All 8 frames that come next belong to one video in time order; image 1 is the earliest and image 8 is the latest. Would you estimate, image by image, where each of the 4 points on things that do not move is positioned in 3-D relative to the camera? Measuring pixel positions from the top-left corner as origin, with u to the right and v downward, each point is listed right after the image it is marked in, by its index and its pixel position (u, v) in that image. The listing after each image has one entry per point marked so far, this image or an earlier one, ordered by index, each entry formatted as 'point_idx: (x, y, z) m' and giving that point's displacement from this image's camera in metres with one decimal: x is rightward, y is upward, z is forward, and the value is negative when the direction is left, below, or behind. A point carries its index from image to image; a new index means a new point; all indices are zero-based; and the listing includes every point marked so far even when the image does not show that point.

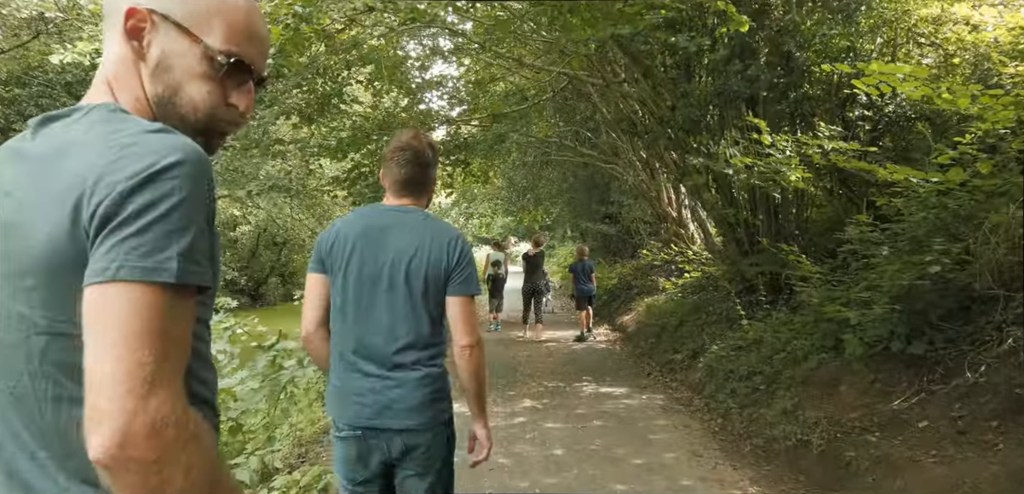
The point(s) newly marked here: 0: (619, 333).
0: (+2.1, -1.7, +11.4) m
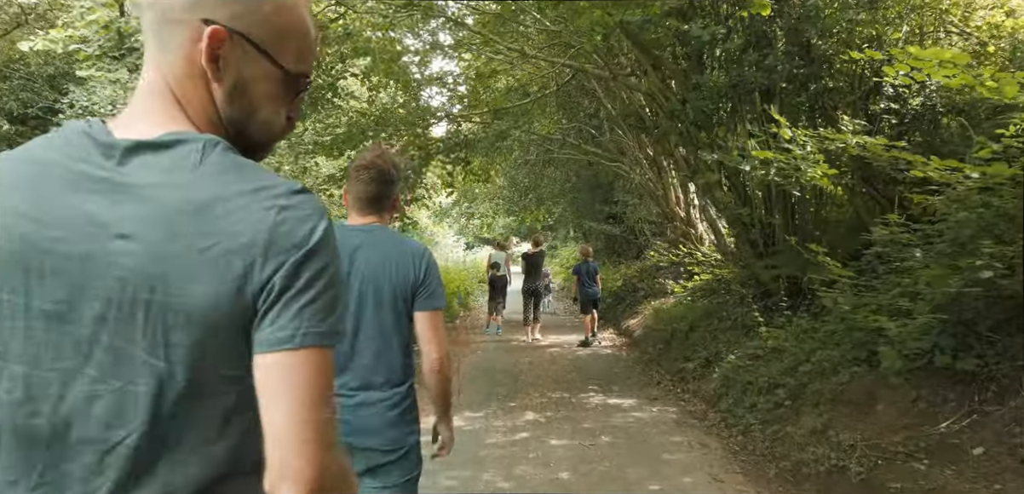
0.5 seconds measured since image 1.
0: (+2.1, -1.7, +11.0) m
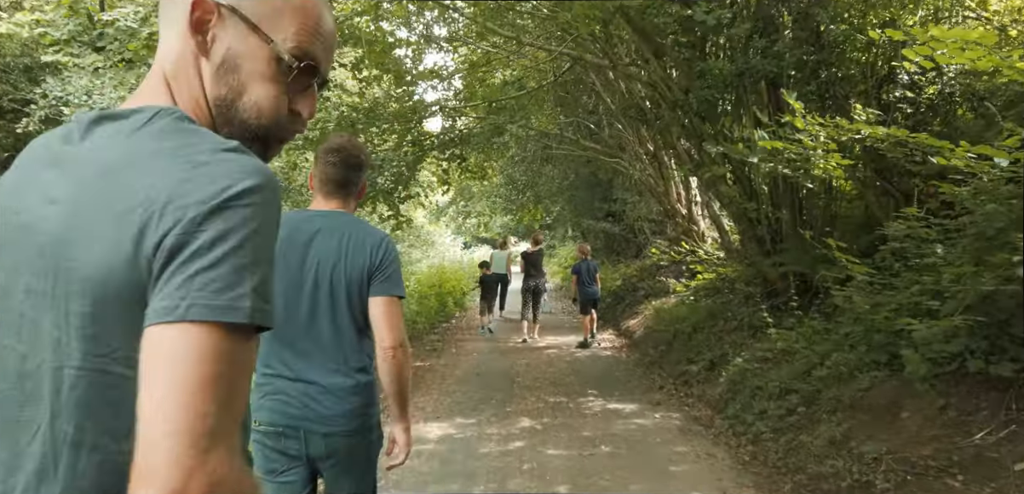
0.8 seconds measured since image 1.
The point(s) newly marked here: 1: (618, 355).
0: (+2.1, -1.6, +10.7) m
1: (+1.7, -1.7, +9.2) m
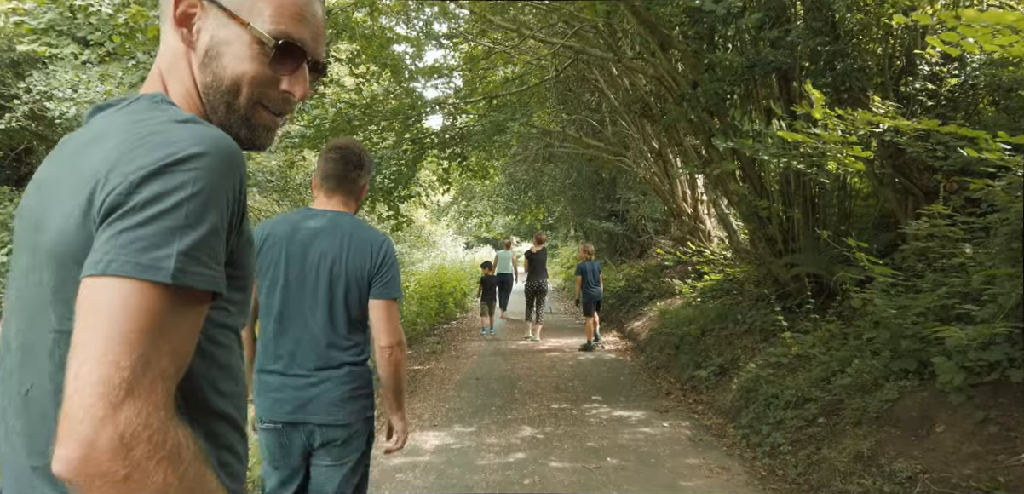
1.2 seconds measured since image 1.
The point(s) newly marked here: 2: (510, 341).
0: (+2.1, -1.6, +10.4) m
1: (+1.7, -1.7, +8.9) m
2: (0.0, -1.8, +11.2) m
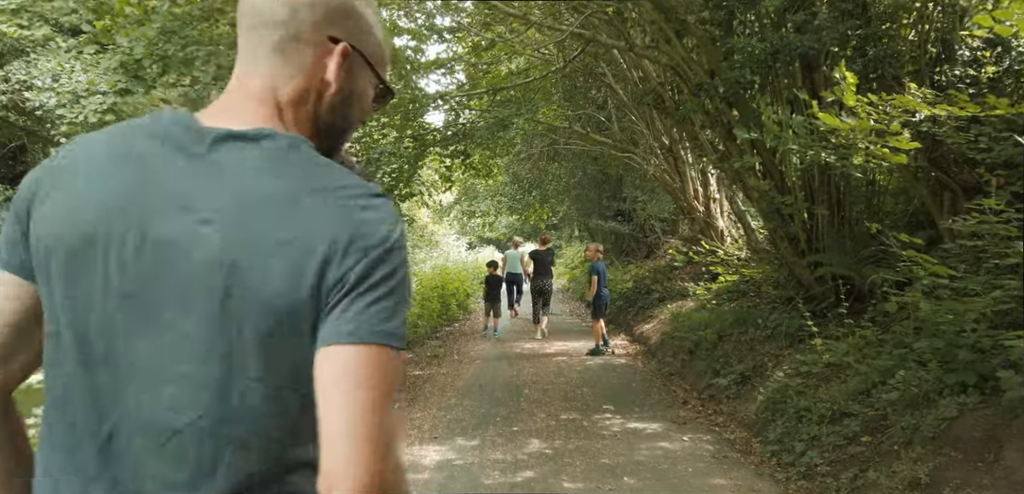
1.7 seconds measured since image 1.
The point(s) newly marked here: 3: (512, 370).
0: (+2.2, -1.6, +10.0) m
1: (+1.8, -1.7, +8.5) m
2: (0.0, -1.8, +10.8) m
3: (0.0, -1.8, +8.4) m
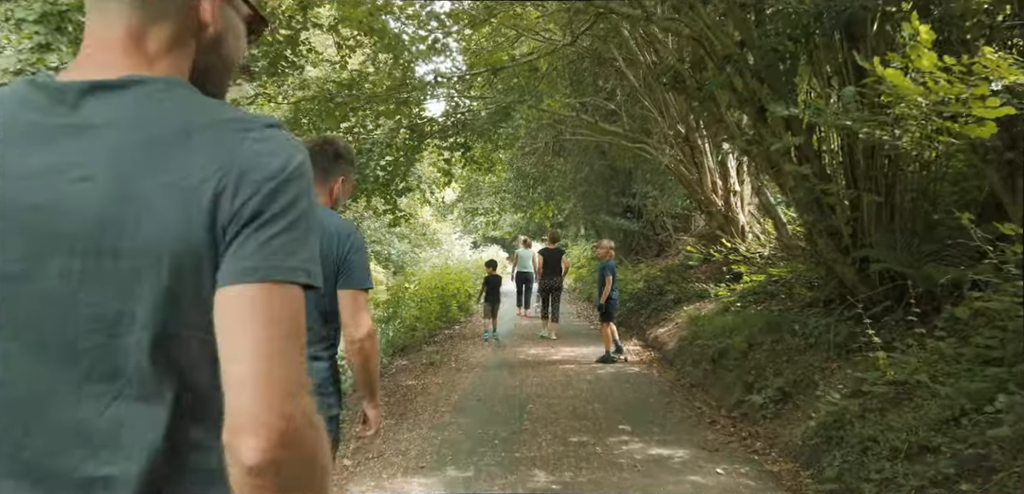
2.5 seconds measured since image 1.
0: (+2.2, -1.6, +9.1) m
1: (+1.8, -1.6, +7.7) m
2: (+0.1, -1.7, +10.0) m
3: (0.0, -1.7, +7.6) m
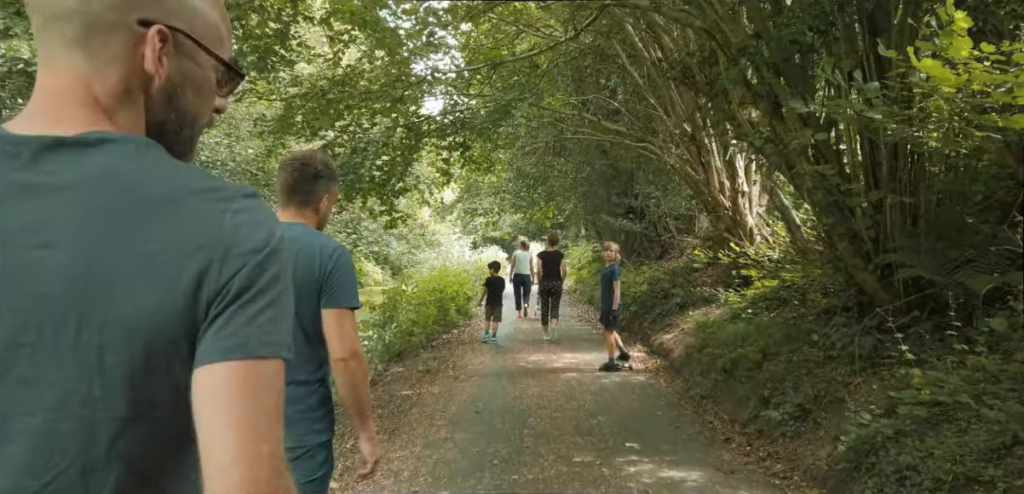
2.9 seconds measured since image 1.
0: (+2.2, -1.6, +8.8) m
1: (+1.8, -1.7, +7.4) m
2: (+0.1, -1.8, +9.6) m
3: (0.0, -1.8, +7.3) m
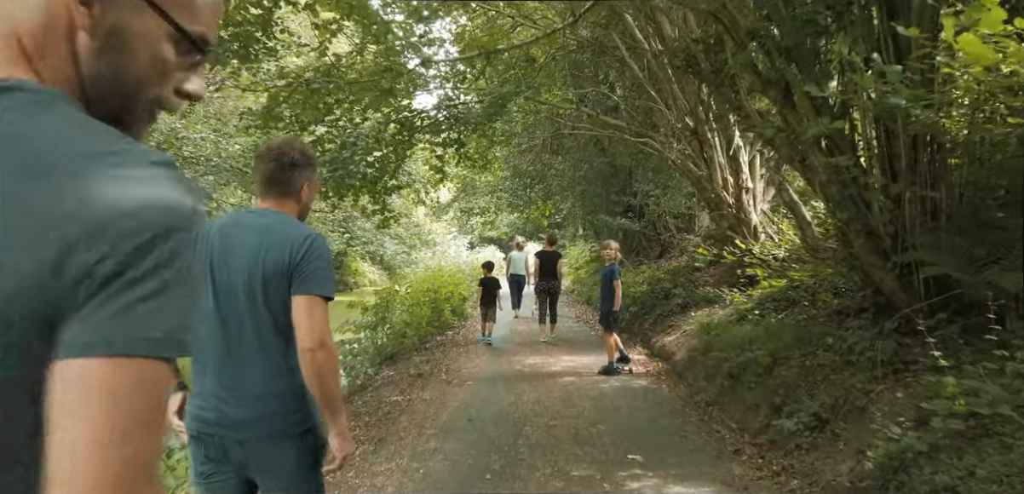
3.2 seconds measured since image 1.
0: (+2.1, -1.6, +8.5) m
1: (+1.7, -1.7, +7.0) m
2: (0.0, -1.8, +9.3) m
3: (0.0, -1.7, +6.9) m
